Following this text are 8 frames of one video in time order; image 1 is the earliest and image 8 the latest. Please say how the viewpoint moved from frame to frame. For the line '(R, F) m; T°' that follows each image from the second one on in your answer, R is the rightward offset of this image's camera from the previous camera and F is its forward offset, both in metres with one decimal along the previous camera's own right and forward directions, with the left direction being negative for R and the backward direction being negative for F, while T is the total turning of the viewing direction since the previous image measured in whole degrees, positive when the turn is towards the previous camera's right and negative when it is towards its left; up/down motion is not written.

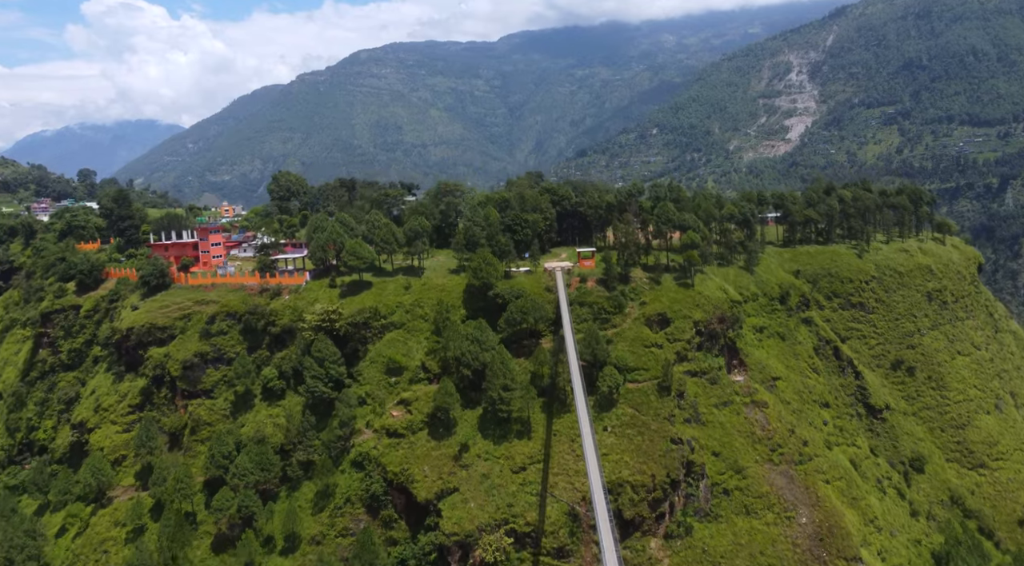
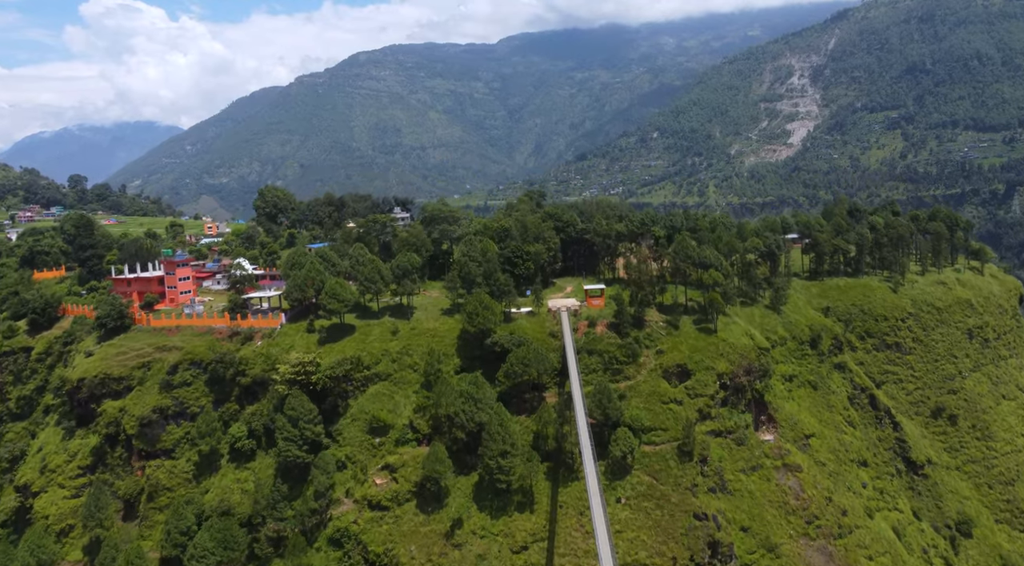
(-0.1, +6.9) m; 0°
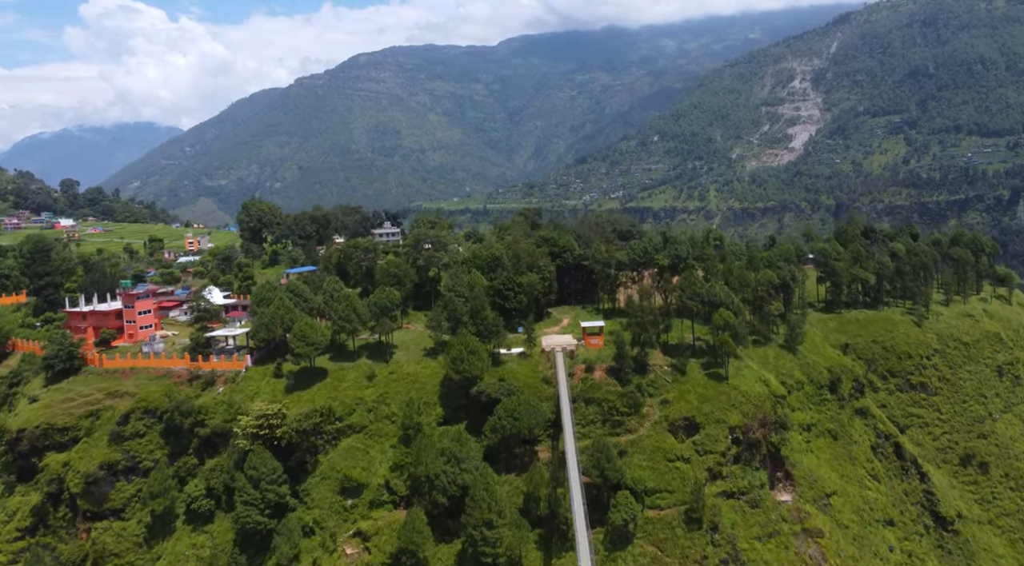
(+0.7, +5.4) m; 0°
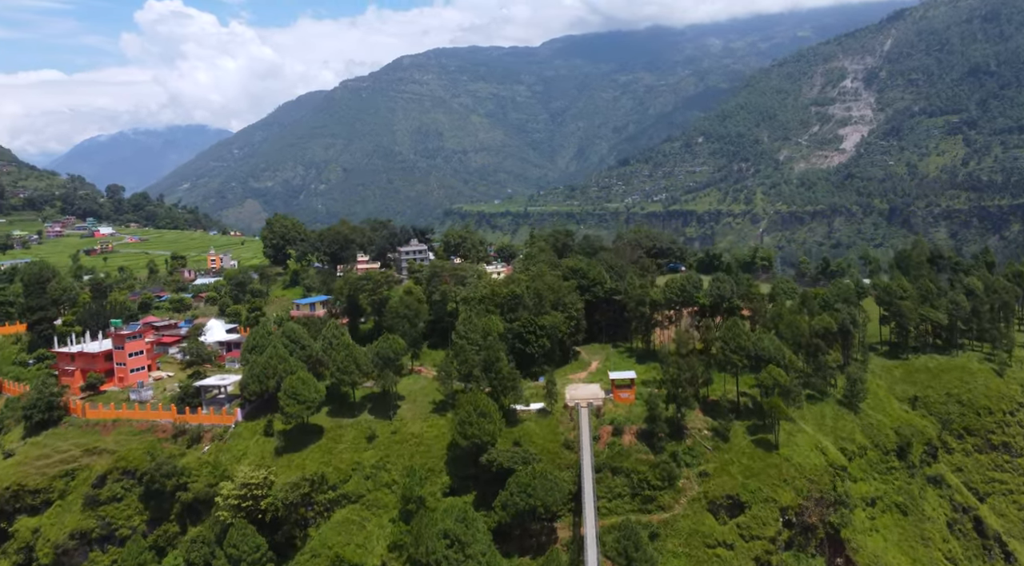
(+1.5, +6.0) m; -3°
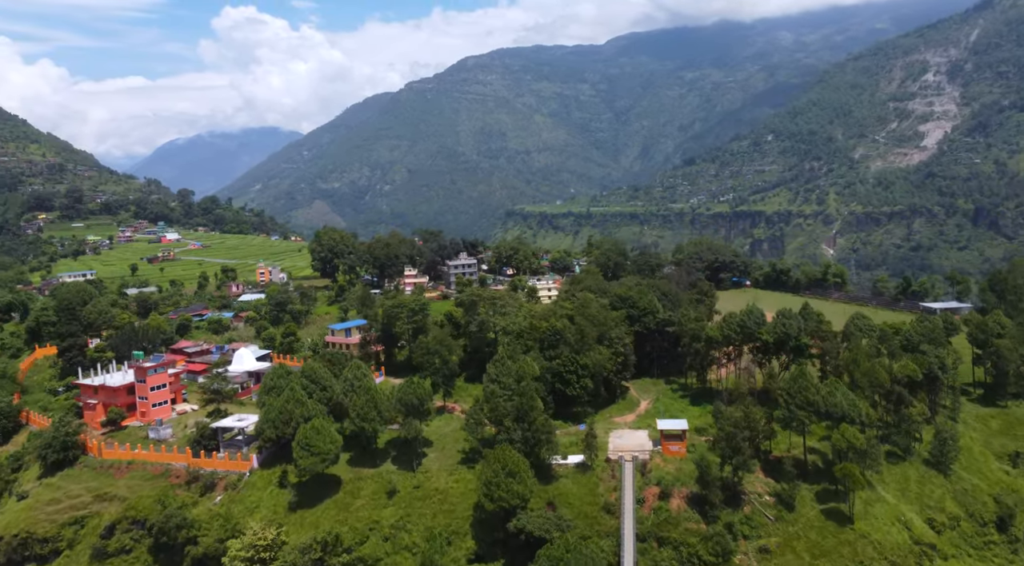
(+1.5, +4.6) m; -5°
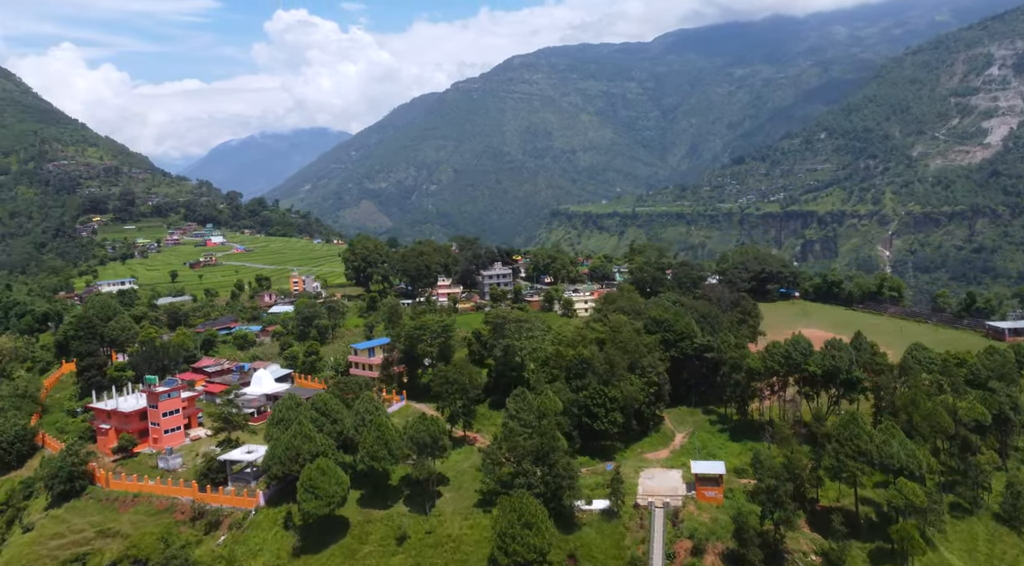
(+1.3, +3.2) m; -4°
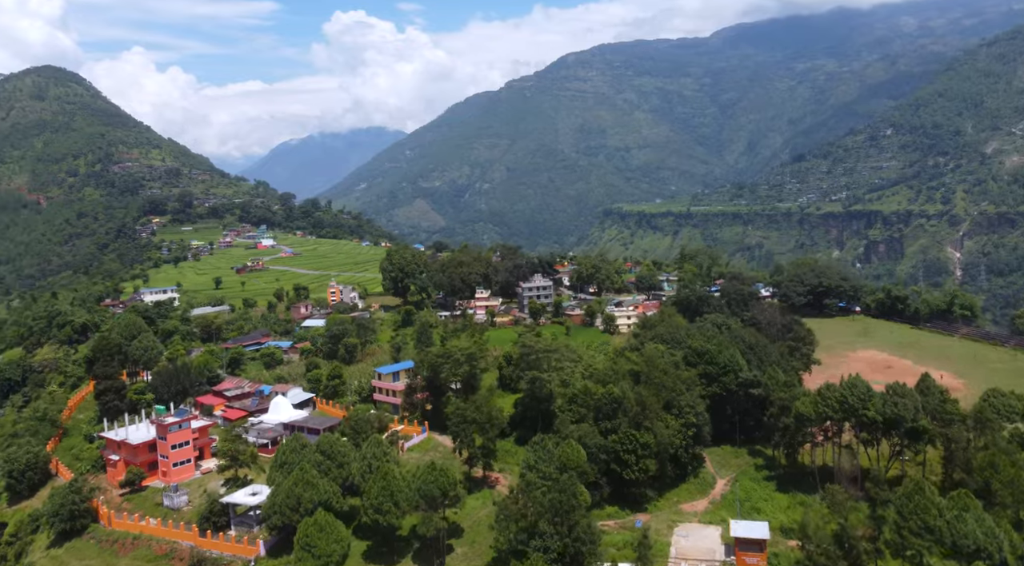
(+1.7, +3.8) m; -4°
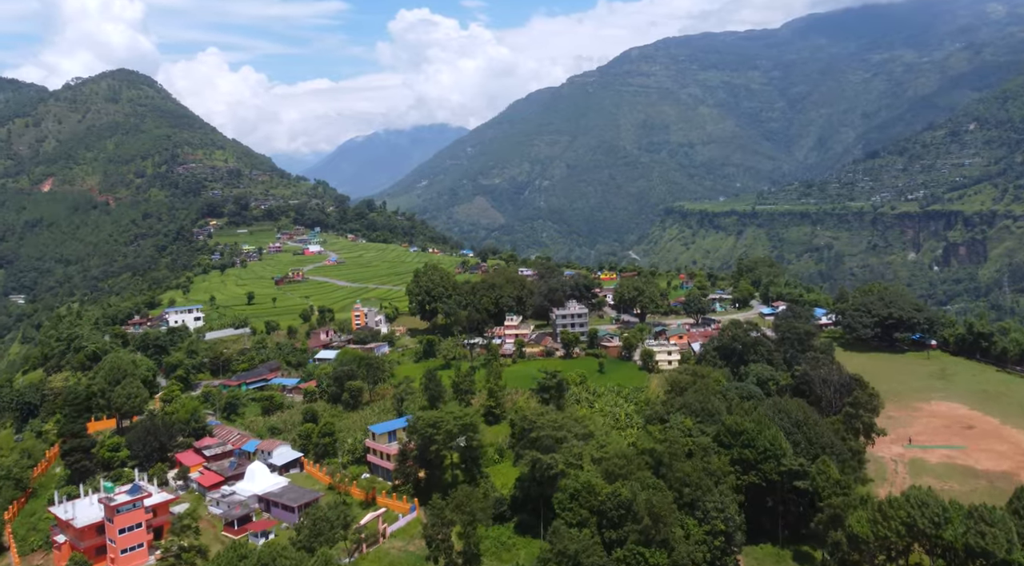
(+3.6, +7.6) m; -5°
